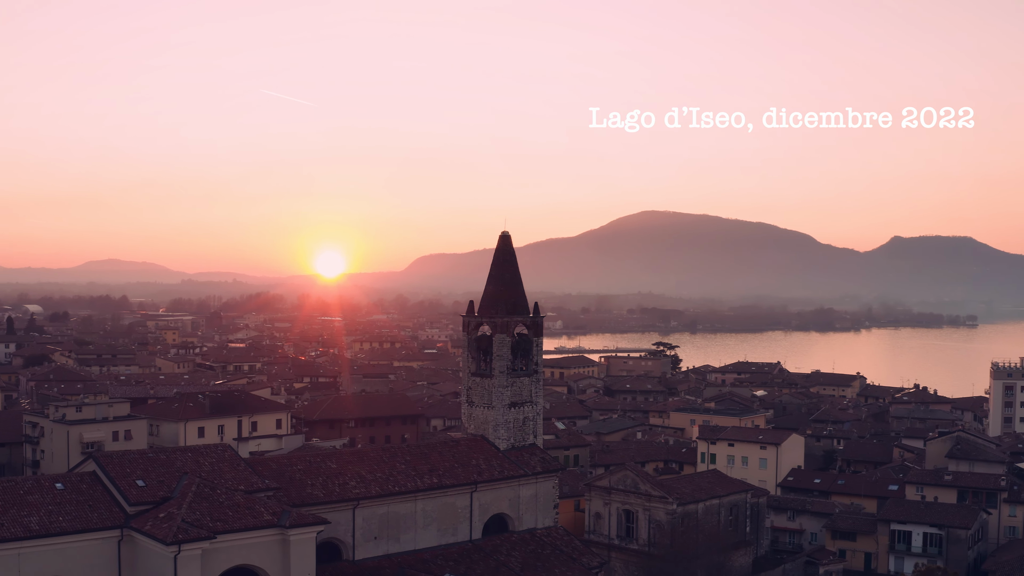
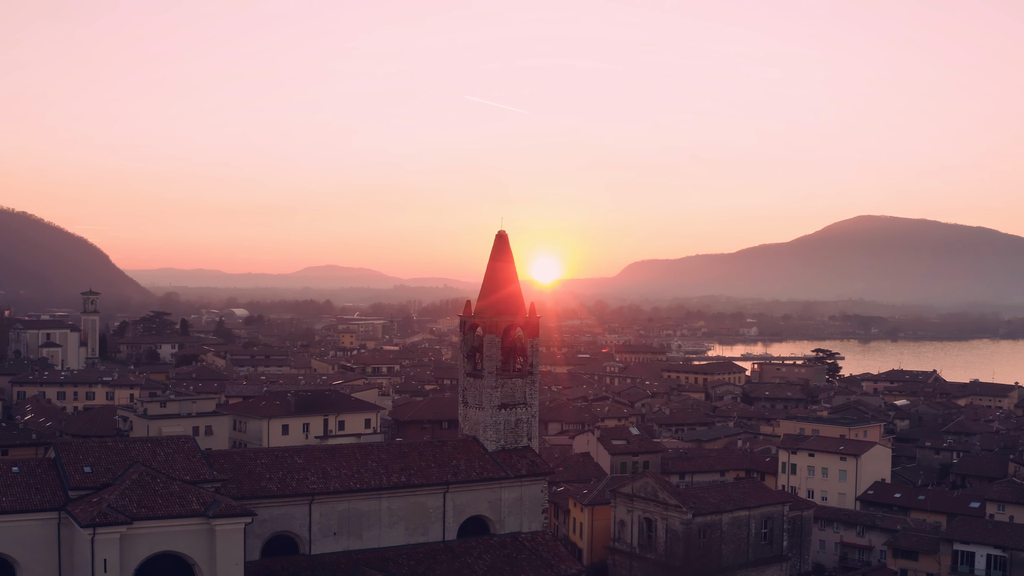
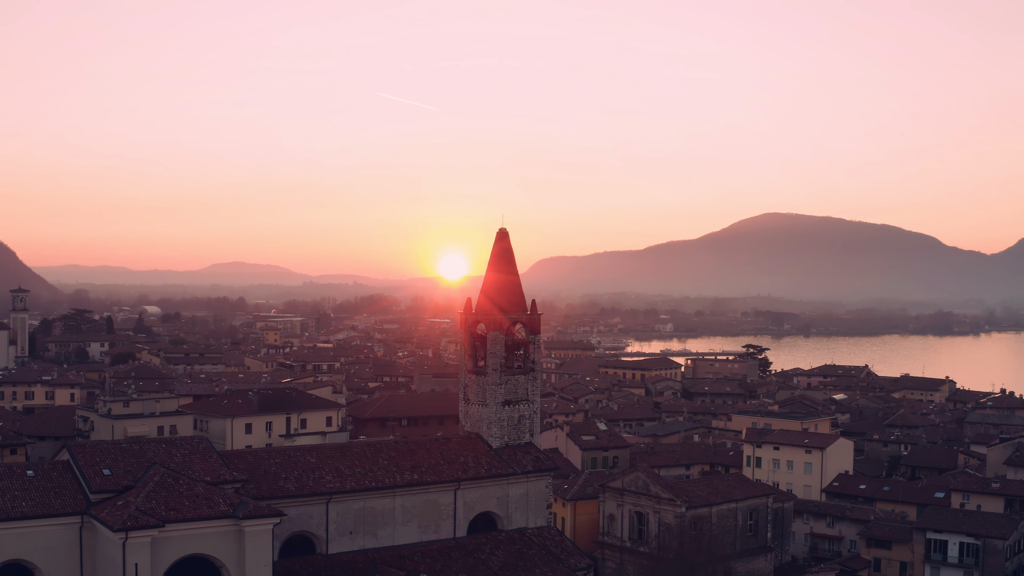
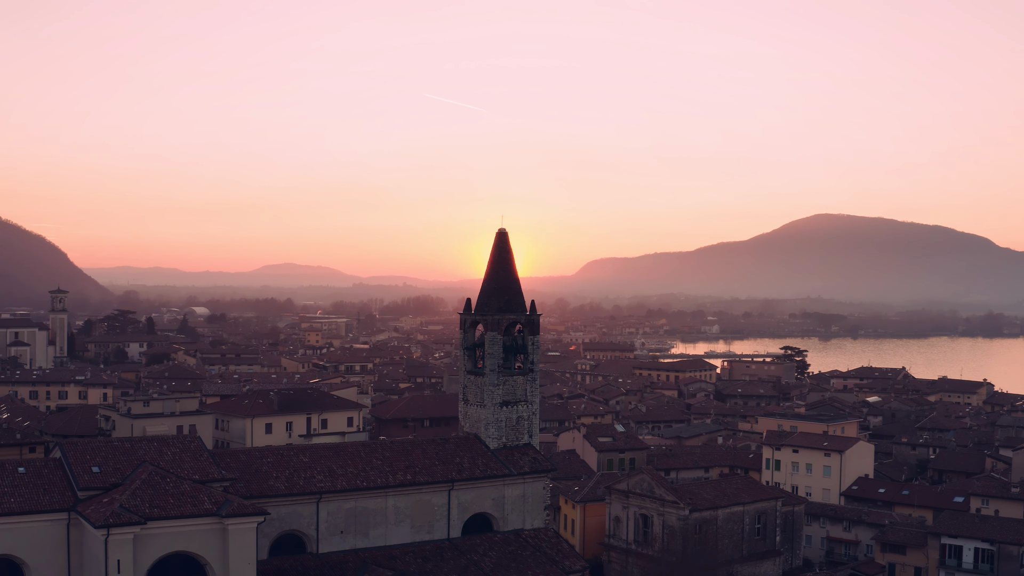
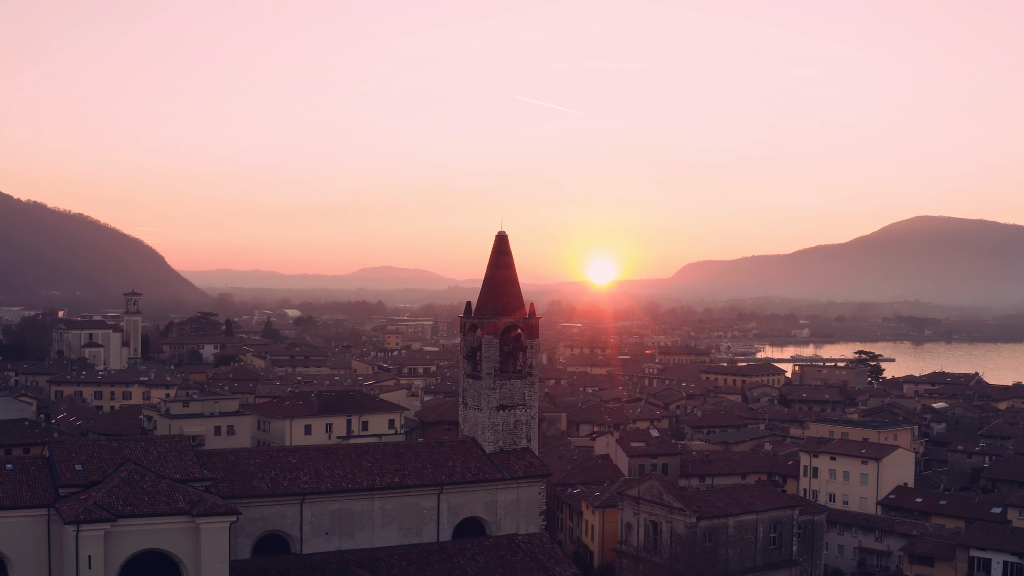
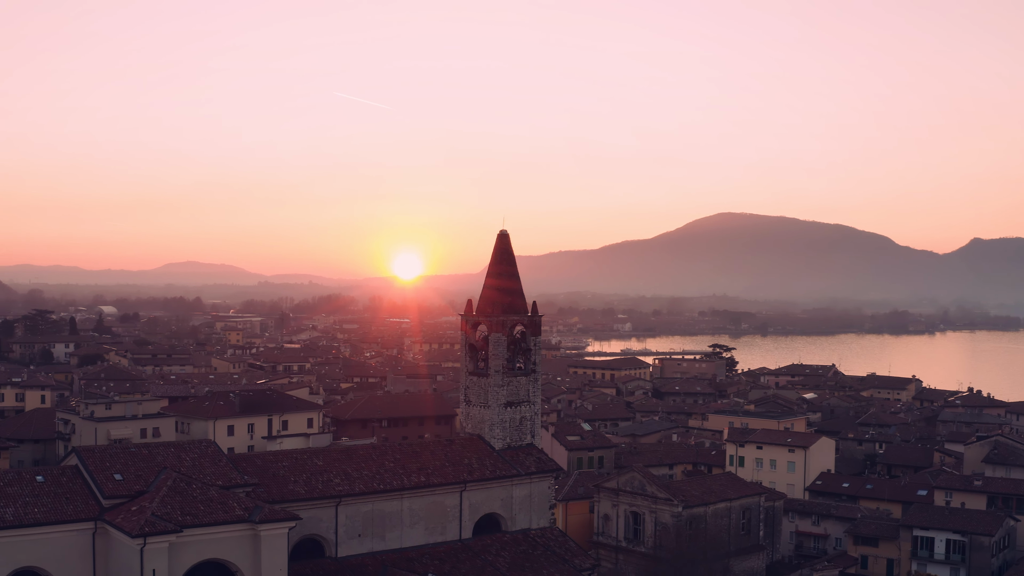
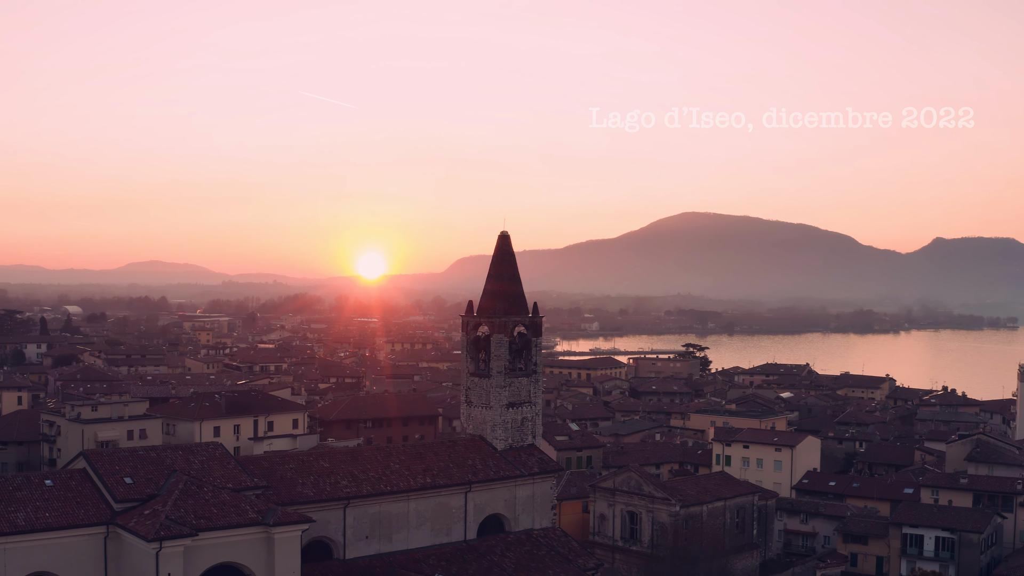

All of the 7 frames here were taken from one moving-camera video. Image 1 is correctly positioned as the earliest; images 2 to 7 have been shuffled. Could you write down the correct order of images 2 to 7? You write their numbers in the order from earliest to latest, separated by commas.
7, 6, 3, 4, 2, 5
